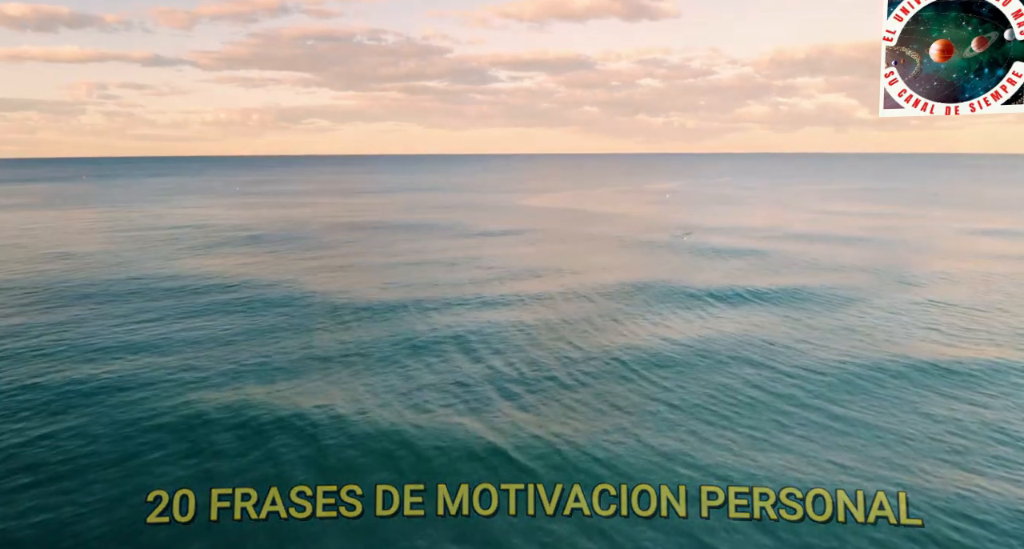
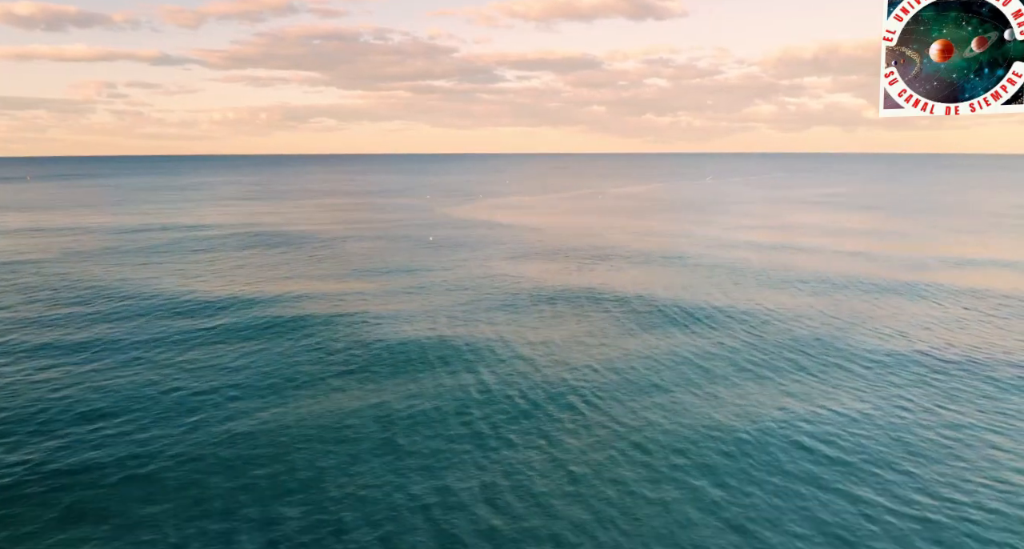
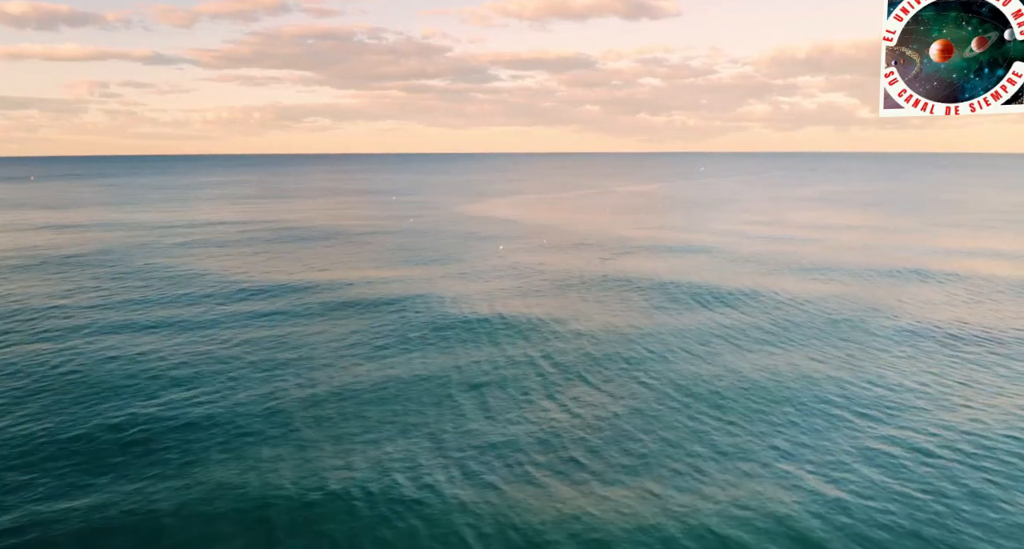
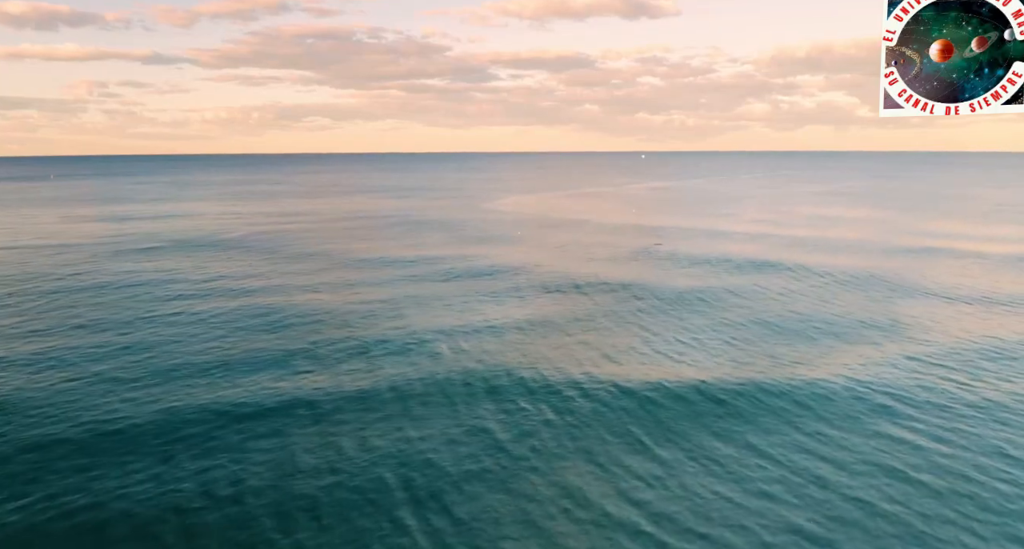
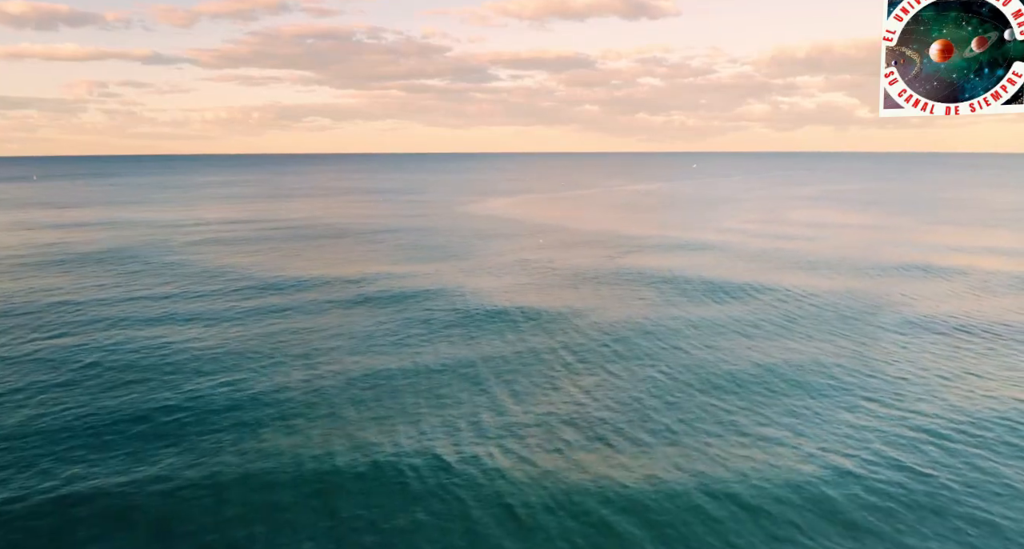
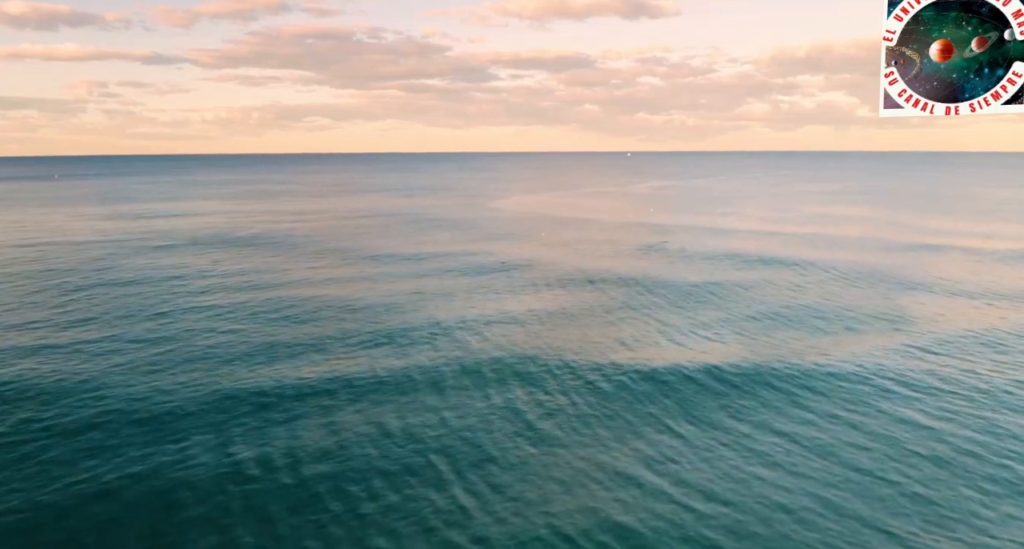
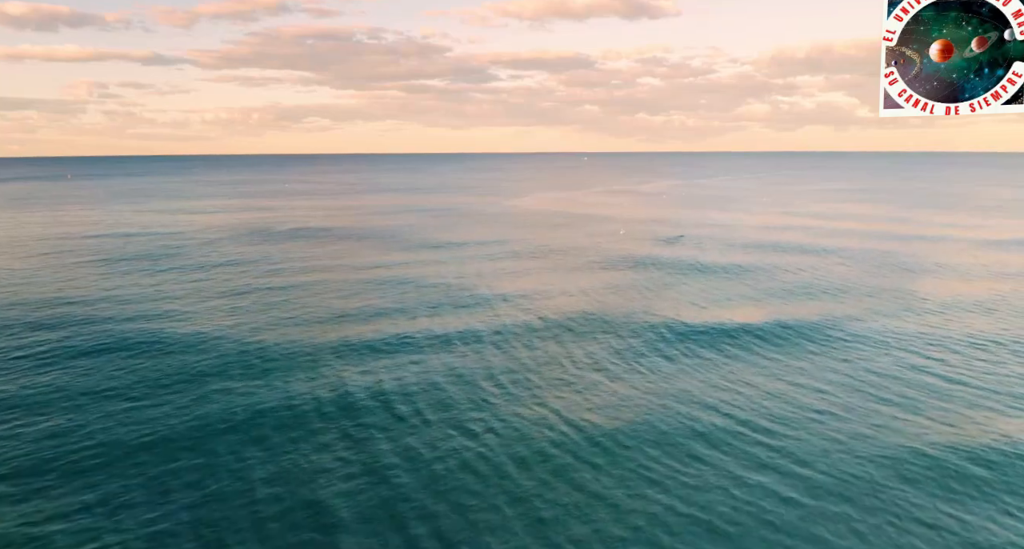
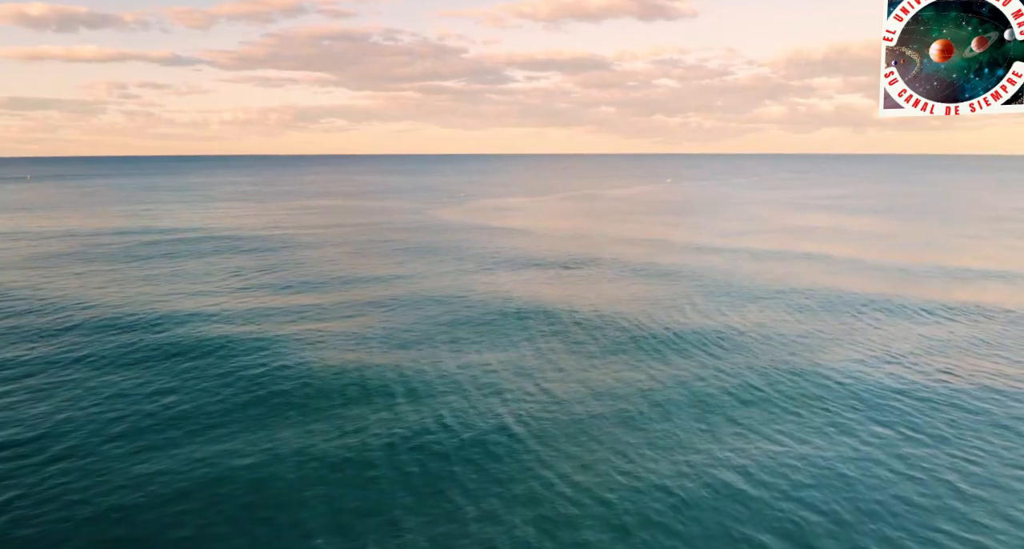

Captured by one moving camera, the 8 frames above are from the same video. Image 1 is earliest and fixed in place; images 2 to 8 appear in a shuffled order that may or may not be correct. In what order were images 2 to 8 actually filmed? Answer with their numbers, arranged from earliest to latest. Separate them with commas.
7, 6, 4, 5, 3, 2, 8
